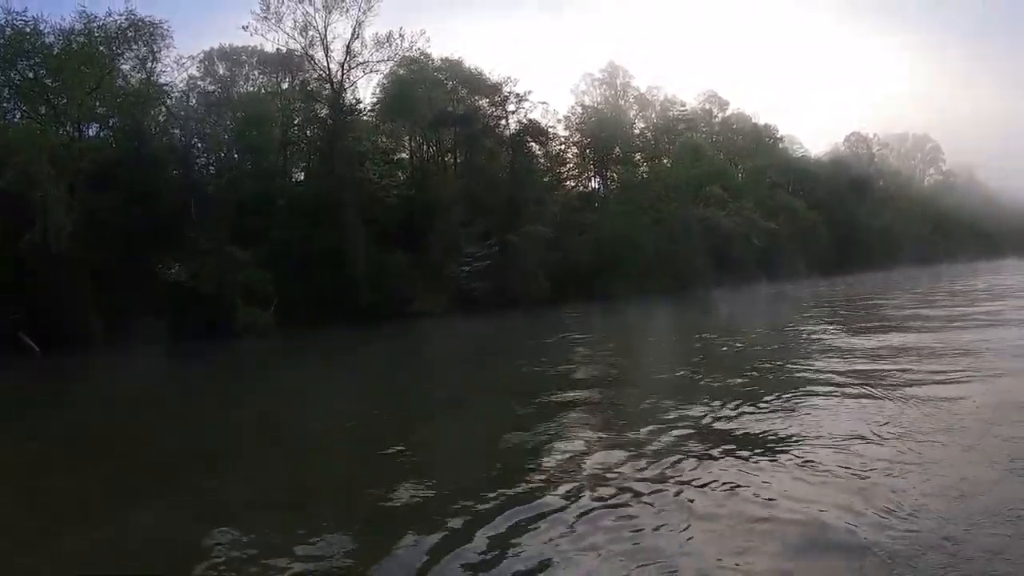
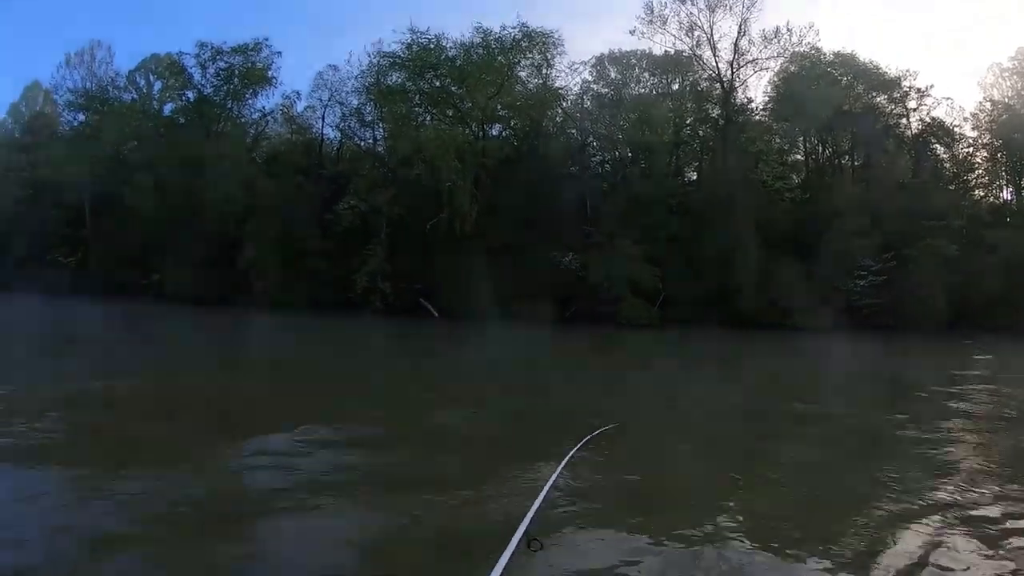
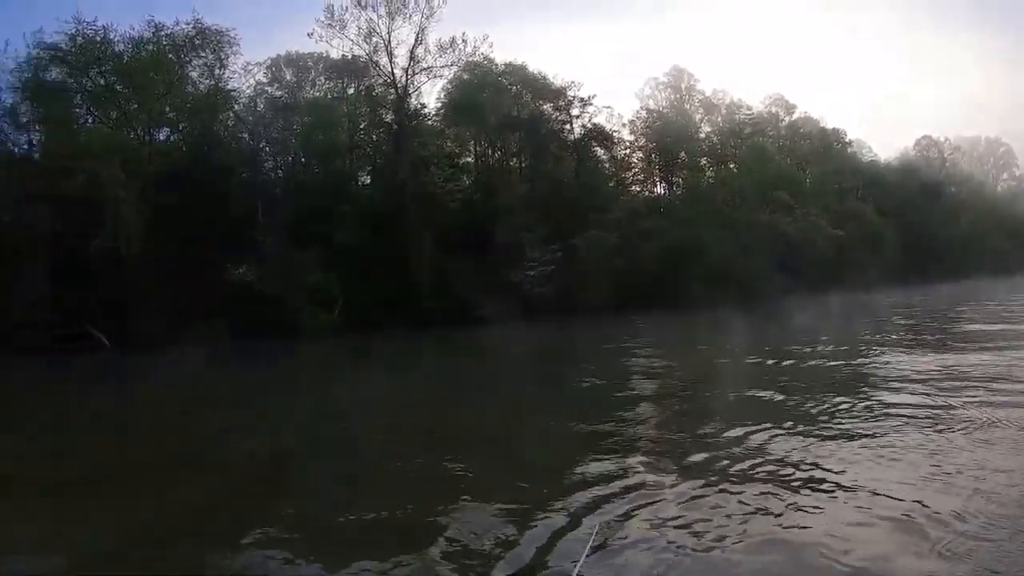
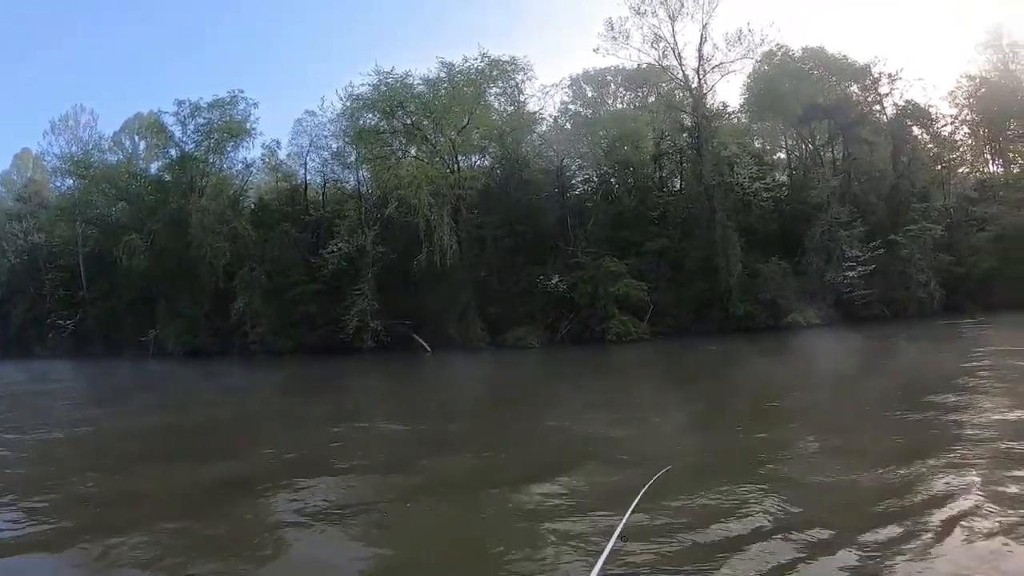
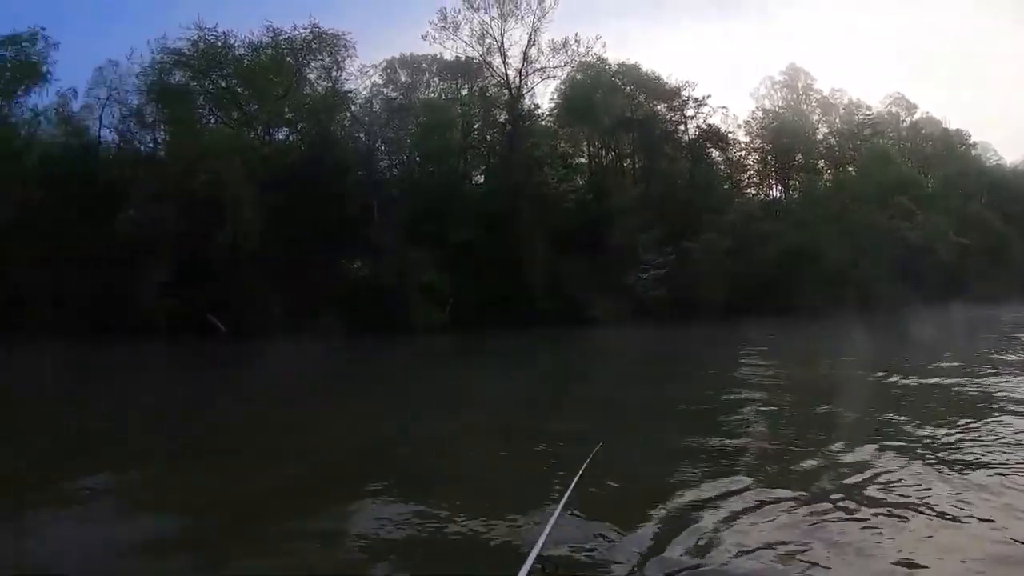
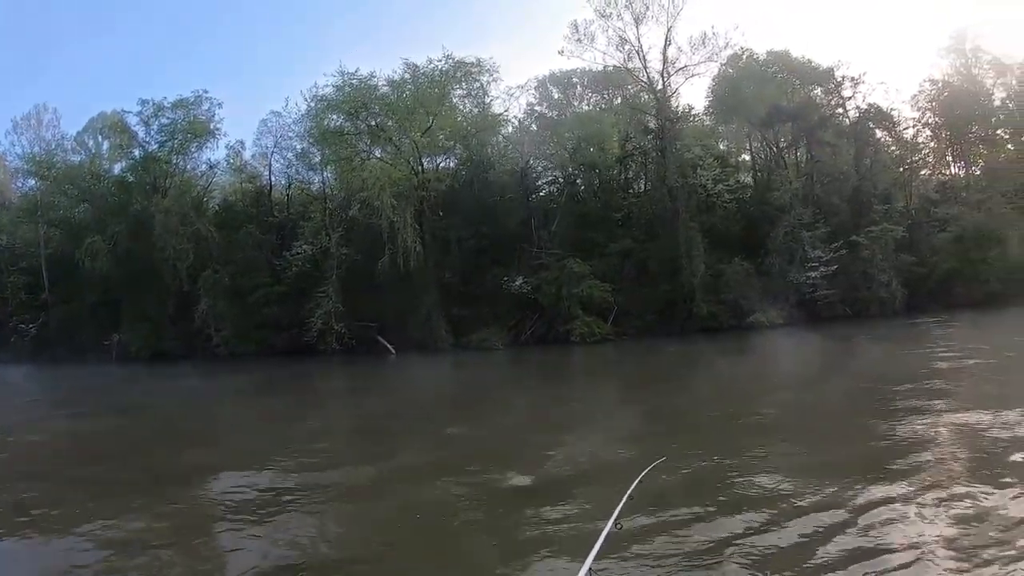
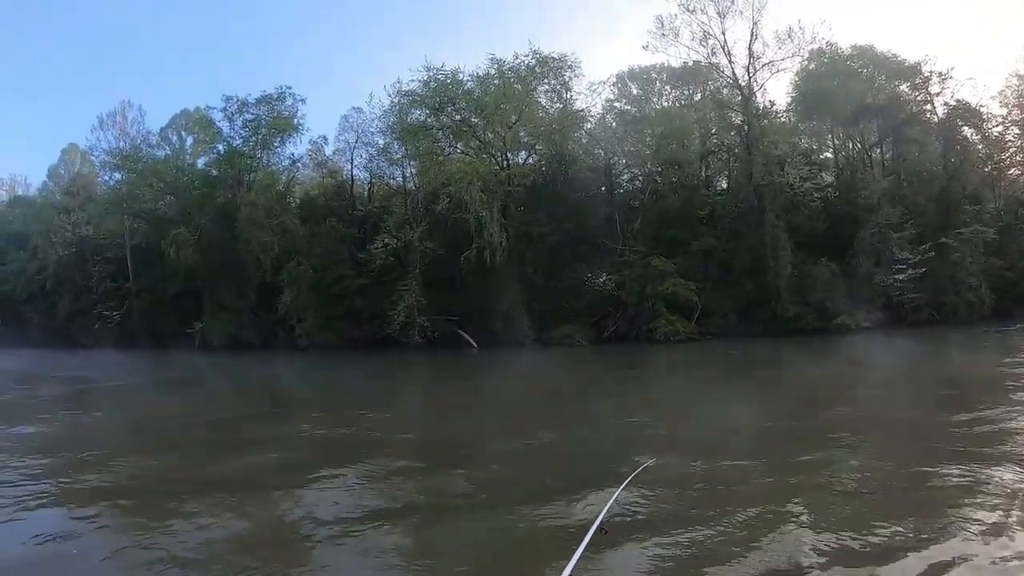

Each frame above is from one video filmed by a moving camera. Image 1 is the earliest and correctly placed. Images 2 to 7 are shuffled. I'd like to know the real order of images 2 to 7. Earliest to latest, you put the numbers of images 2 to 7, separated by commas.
3, 5, 2, 7, 4, 6
